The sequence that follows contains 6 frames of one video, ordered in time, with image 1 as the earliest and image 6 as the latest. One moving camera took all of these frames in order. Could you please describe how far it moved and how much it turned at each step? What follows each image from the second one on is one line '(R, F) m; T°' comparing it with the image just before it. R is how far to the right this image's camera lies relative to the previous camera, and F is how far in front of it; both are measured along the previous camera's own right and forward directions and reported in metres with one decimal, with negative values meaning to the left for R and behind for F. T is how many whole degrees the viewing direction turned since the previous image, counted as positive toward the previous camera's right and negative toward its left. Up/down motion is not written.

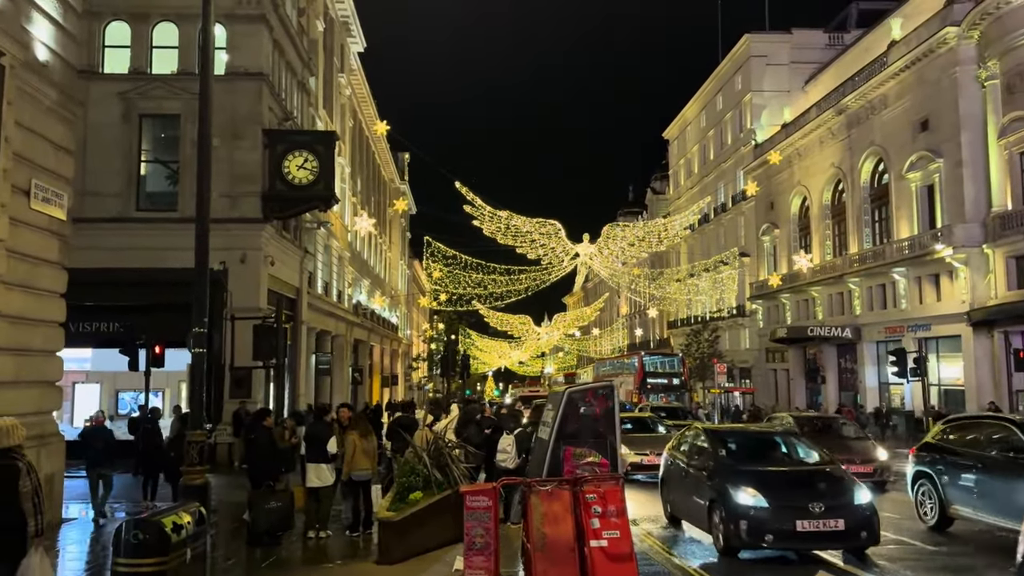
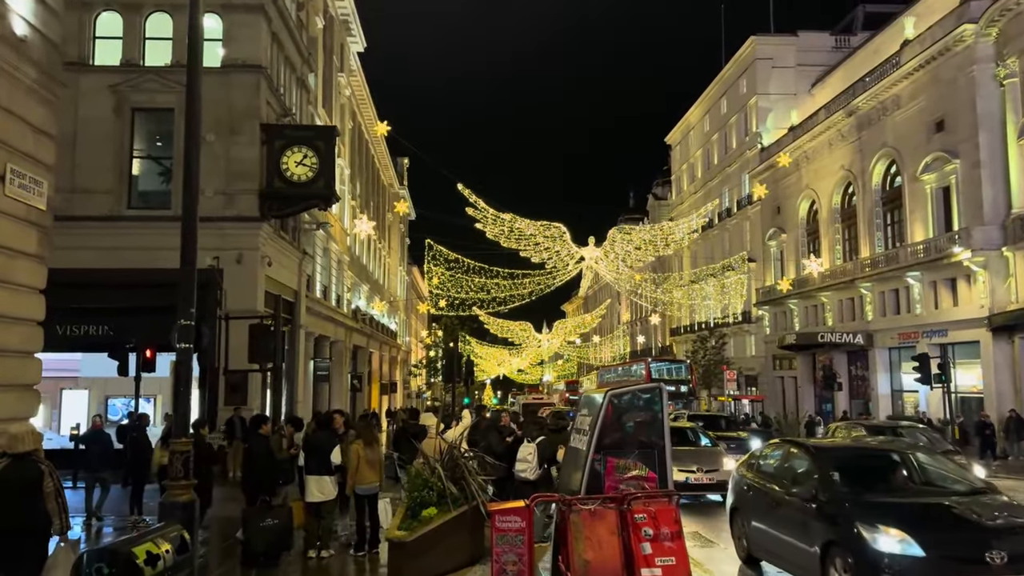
(-0.3, +0.9) m; 0°
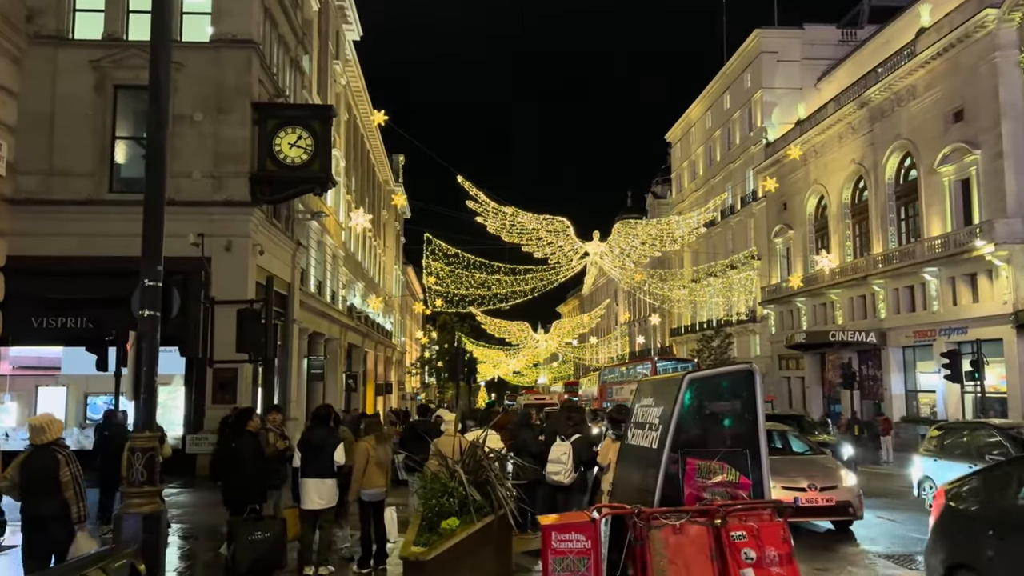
(-0.4, +1.3) m; +1°
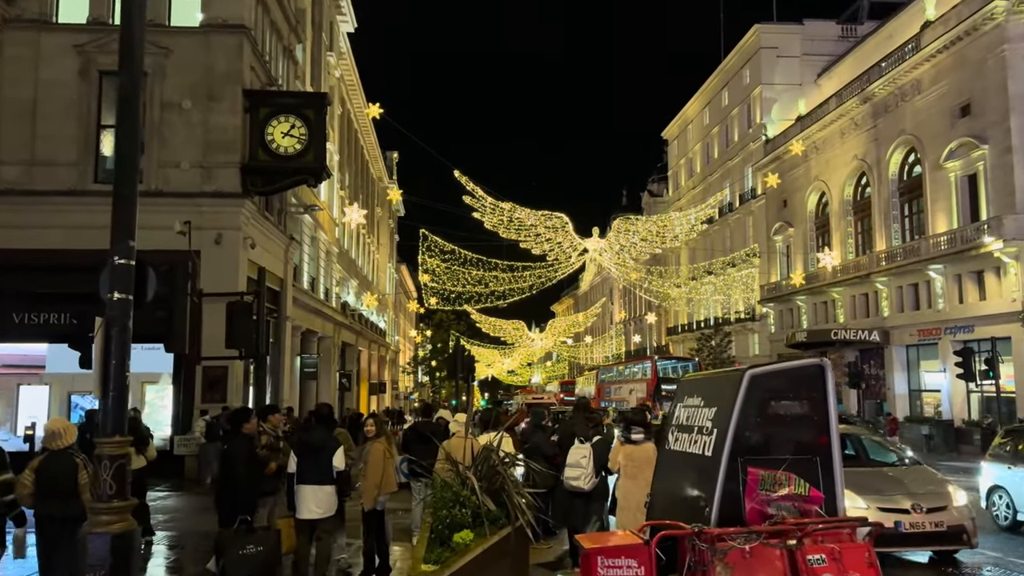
(-0.2, +0.7) m; +1°
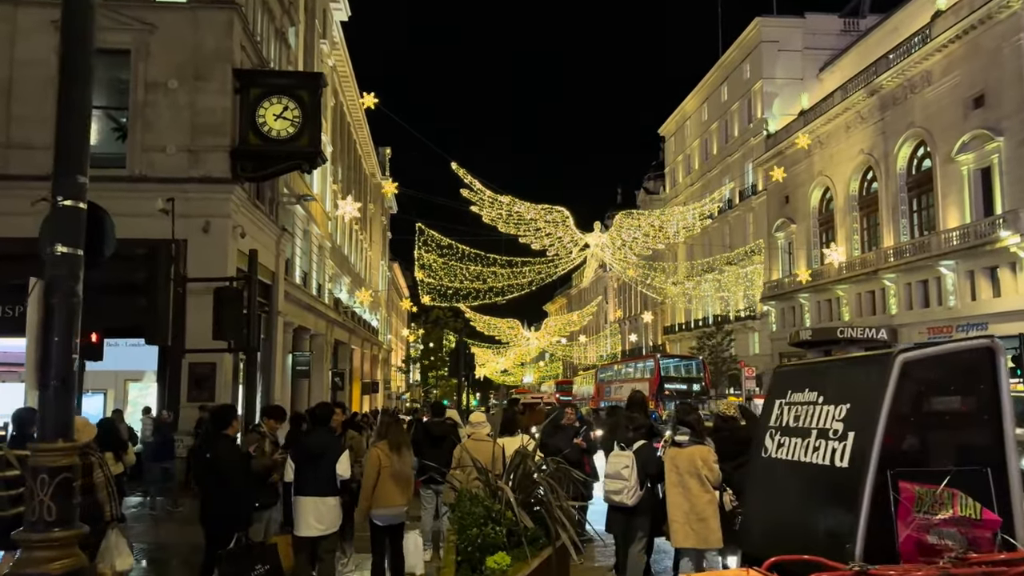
(-0.3, +1.0) m; +1°
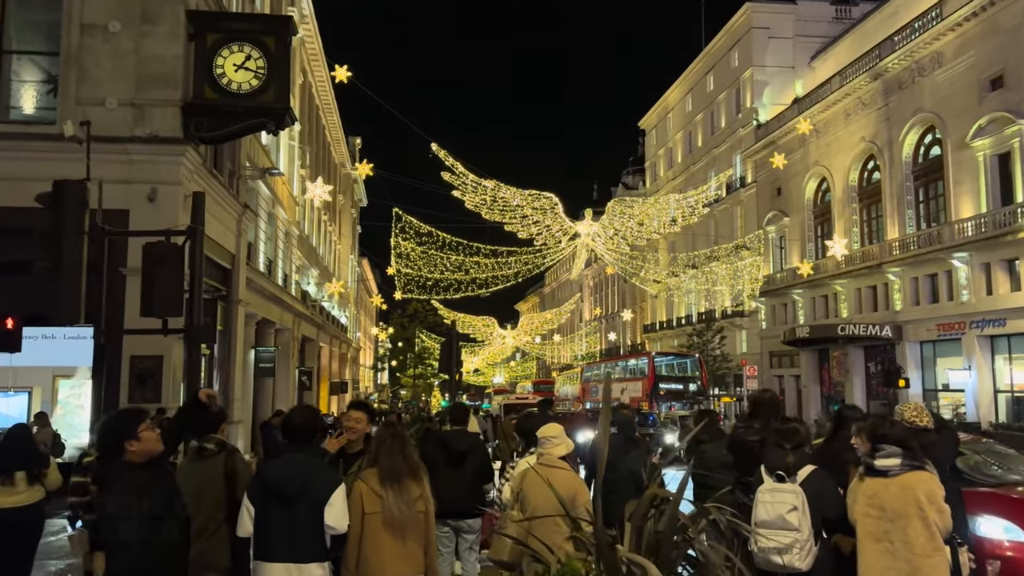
(-0.7, +2.4) m; +2°
